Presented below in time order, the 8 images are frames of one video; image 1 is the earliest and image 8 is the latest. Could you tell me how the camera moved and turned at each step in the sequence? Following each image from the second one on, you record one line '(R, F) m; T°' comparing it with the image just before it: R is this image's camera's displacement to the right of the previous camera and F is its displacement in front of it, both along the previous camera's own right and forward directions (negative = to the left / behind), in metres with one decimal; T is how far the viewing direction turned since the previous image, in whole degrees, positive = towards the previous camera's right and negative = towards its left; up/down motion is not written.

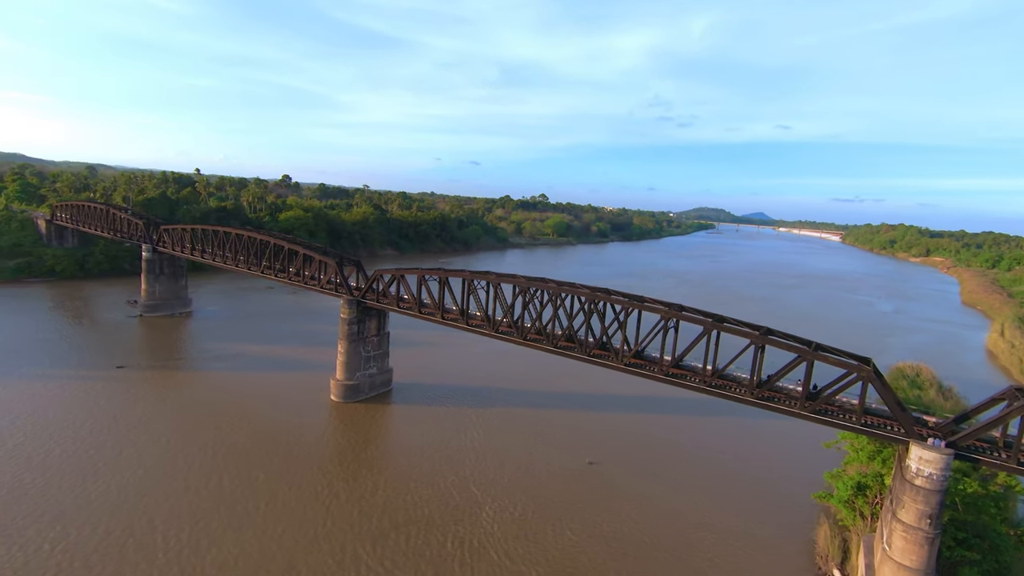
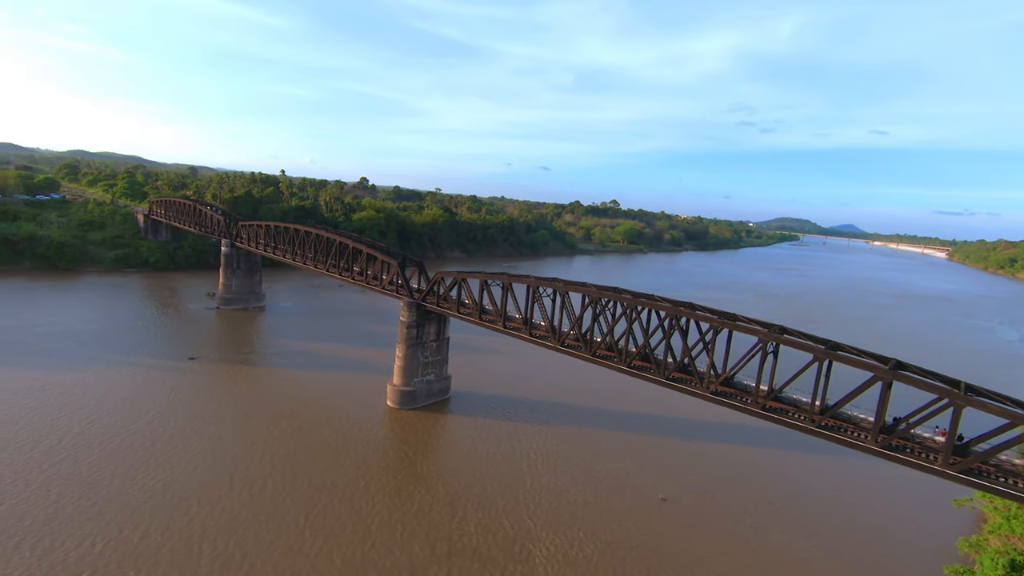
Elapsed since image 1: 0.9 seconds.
(-0.1, +2.1) m; -7°
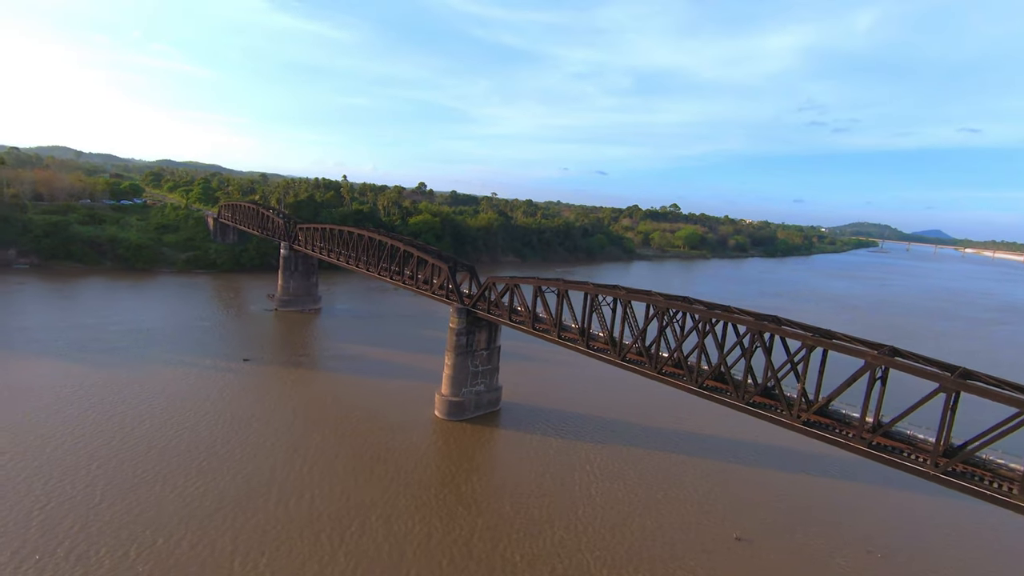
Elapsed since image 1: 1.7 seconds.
(-0.1, +1.7) m; -6°
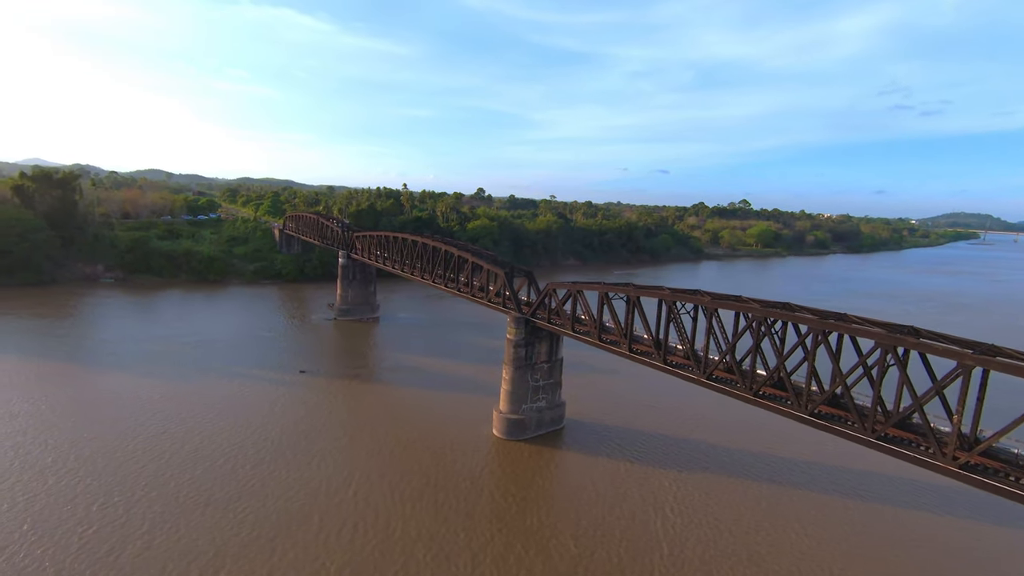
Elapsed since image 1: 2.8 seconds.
(-0.1, +2.2) m; -7°
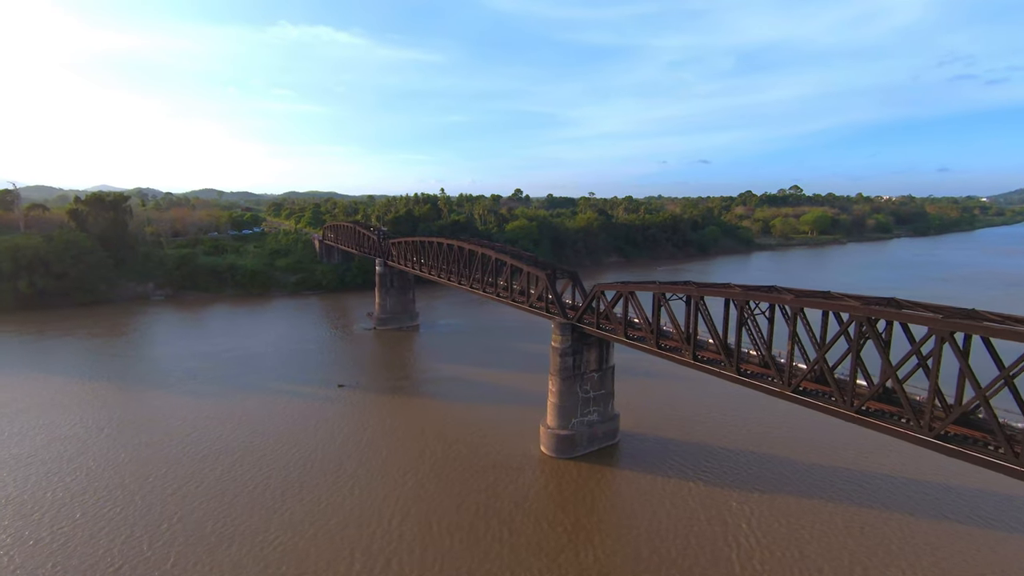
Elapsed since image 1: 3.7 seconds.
(-0.1, +2.0) m; -5°
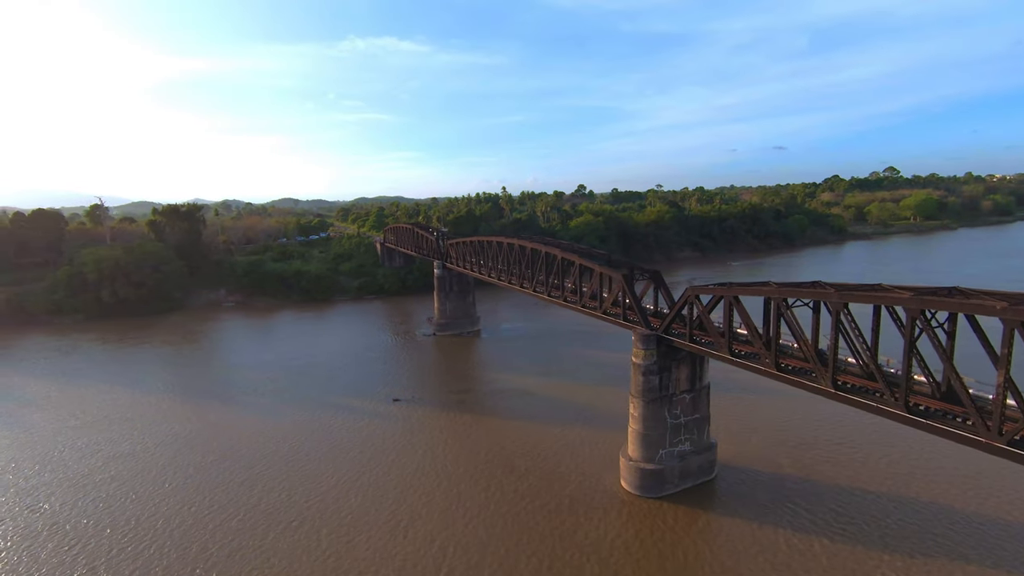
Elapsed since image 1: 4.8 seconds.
(-0.2, +3.3) m; -7°
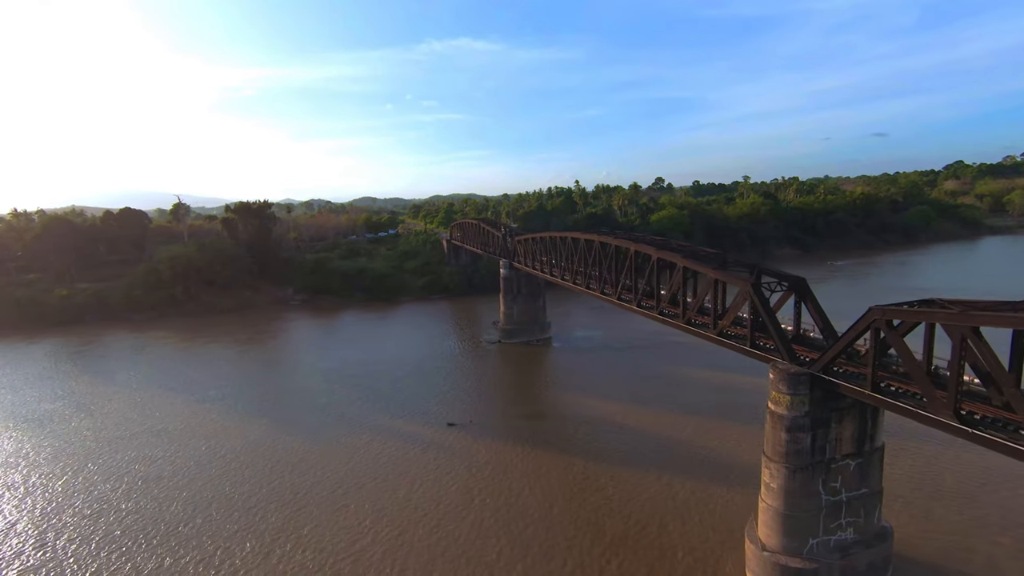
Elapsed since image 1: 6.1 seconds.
(-0.3, +4.7) m; -8°
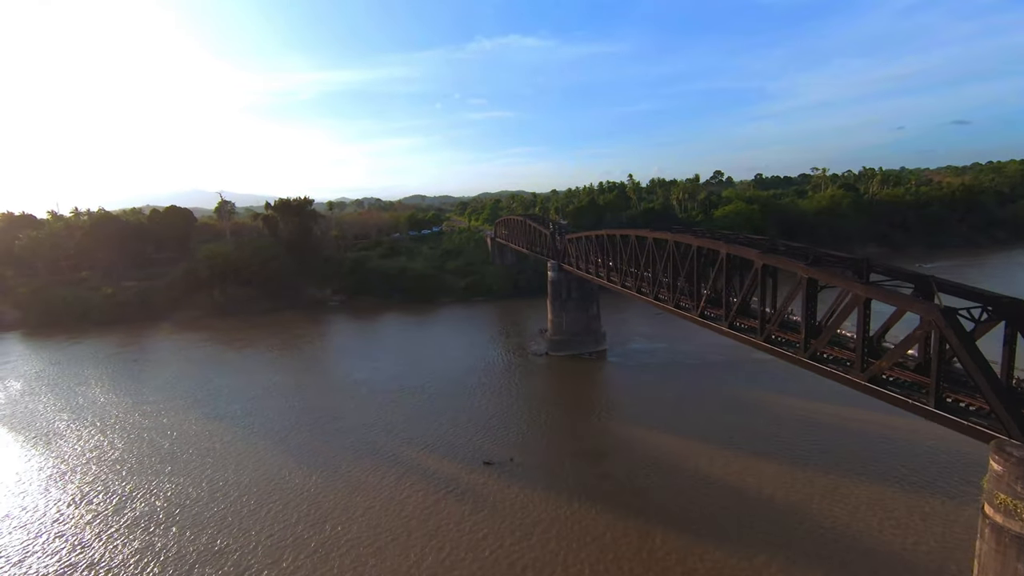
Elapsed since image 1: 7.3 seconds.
(-0.1, +4.2) m; -5°
